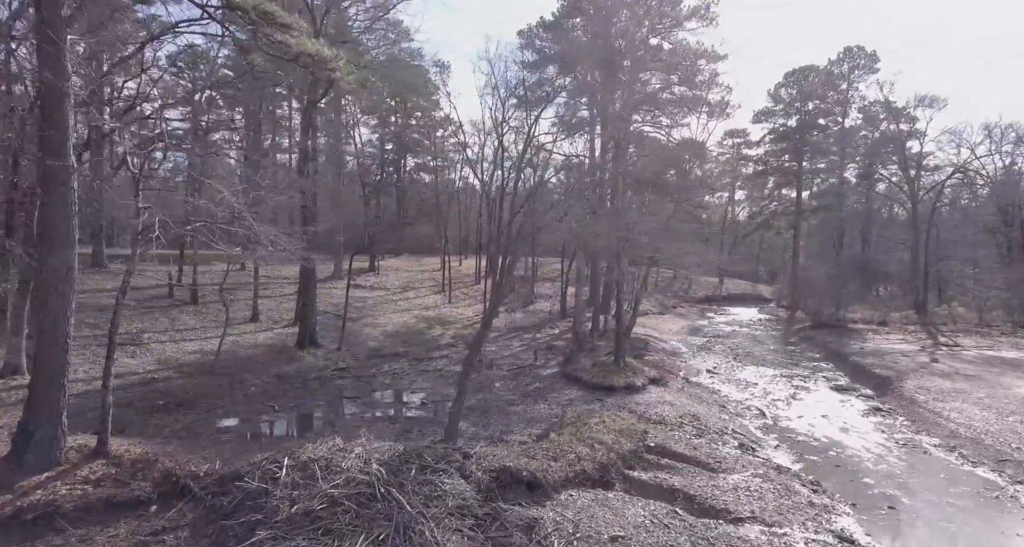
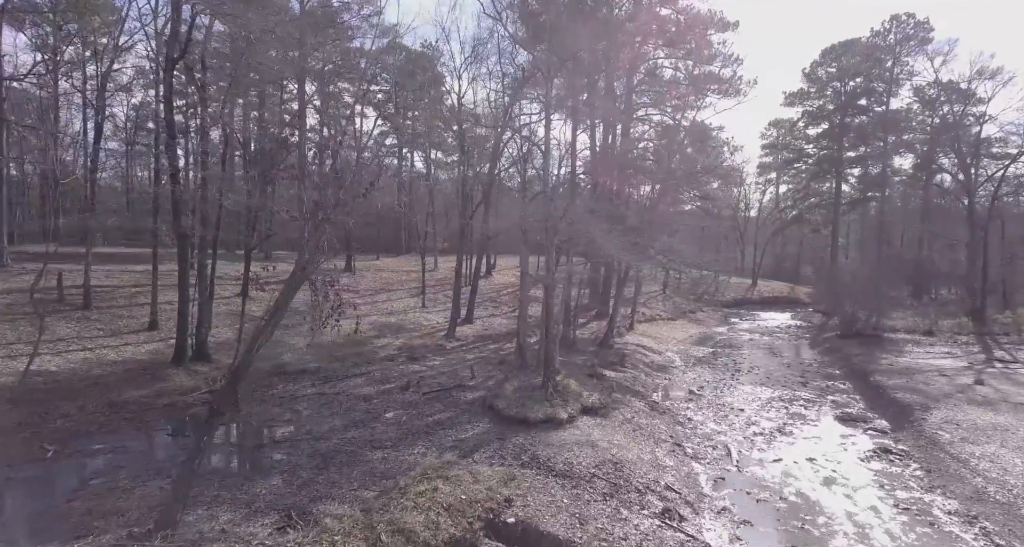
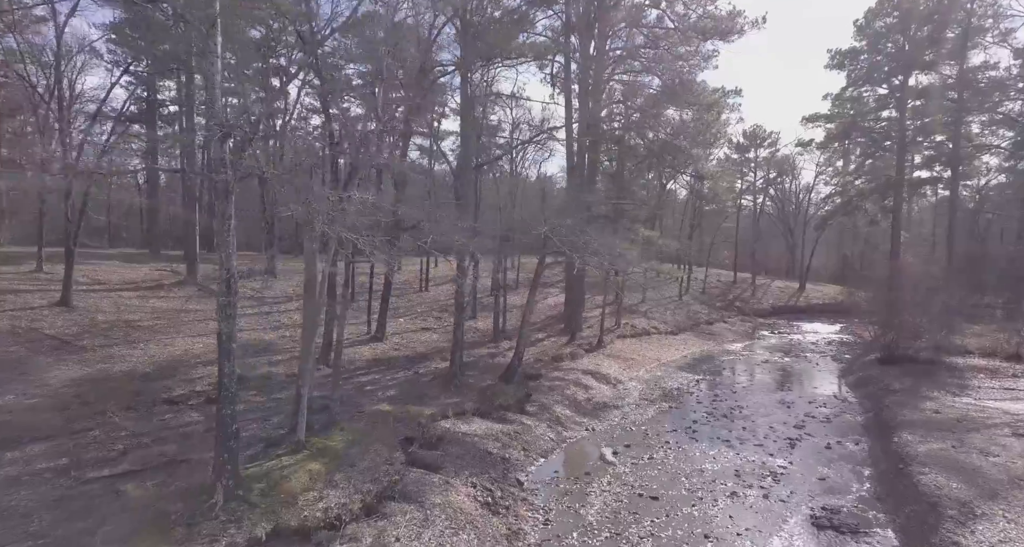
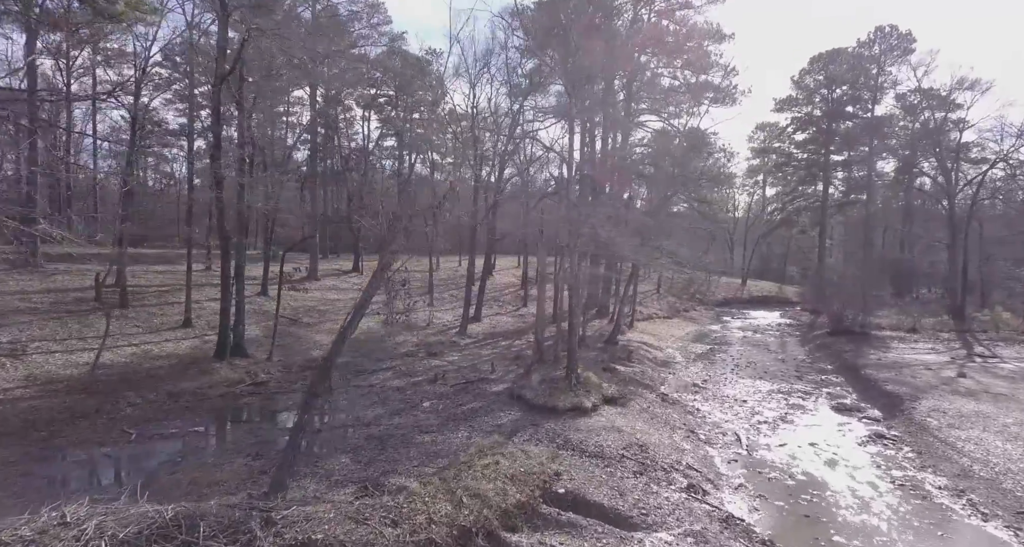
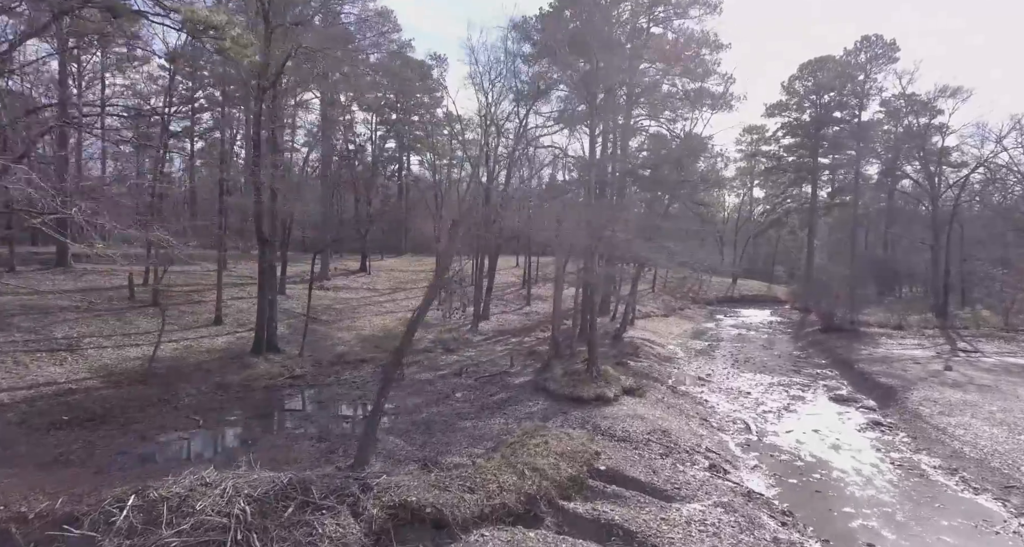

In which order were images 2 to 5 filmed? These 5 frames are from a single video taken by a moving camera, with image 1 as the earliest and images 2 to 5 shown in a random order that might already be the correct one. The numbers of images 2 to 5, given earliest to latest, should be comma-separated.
5, 4, 2, 3
